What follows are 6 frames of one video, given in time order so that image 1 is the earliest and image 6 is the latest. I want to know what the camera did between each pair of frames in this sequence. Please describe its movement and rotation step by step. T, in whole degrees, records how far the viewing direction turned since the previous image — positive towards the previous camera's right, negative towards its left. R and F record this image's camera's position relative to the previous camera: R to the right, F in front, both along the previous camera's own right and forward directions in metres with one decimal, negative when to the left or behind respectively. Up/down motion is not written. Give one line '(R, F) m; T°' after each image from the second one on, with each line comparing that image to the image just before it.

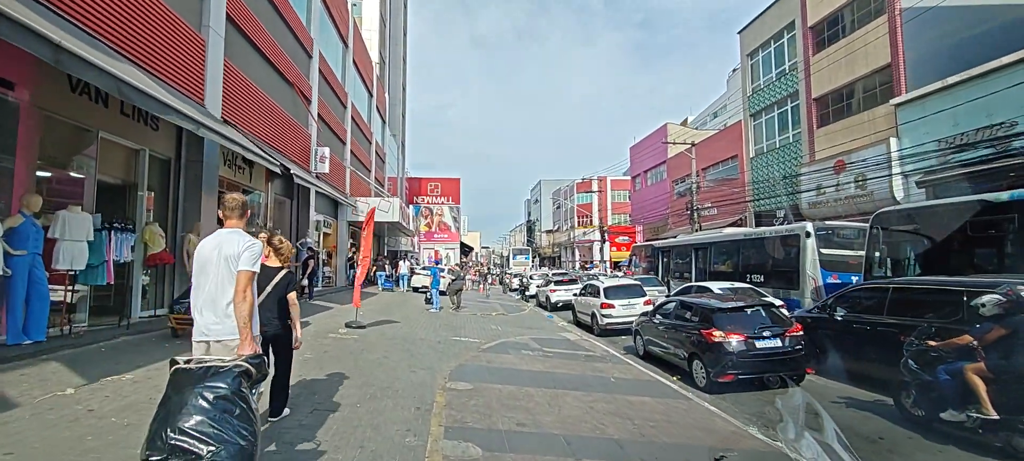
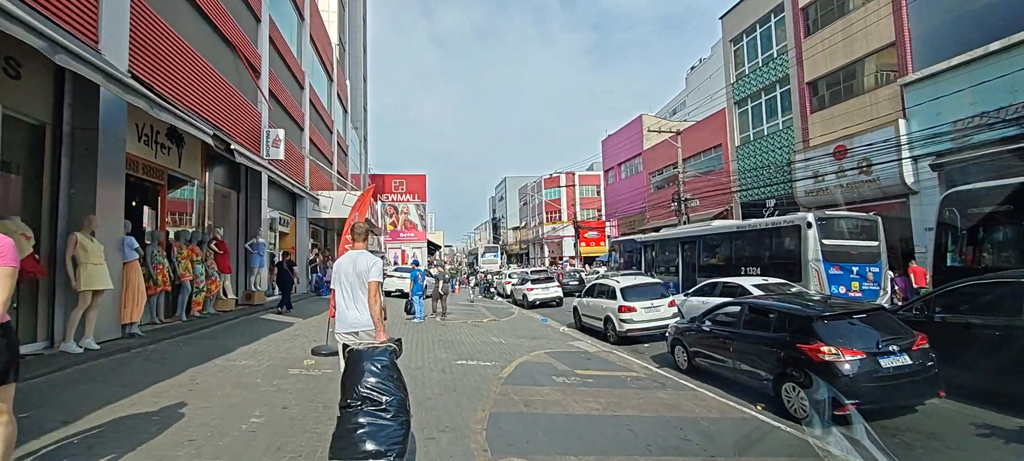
(-0.9, +2.6) m; +4°
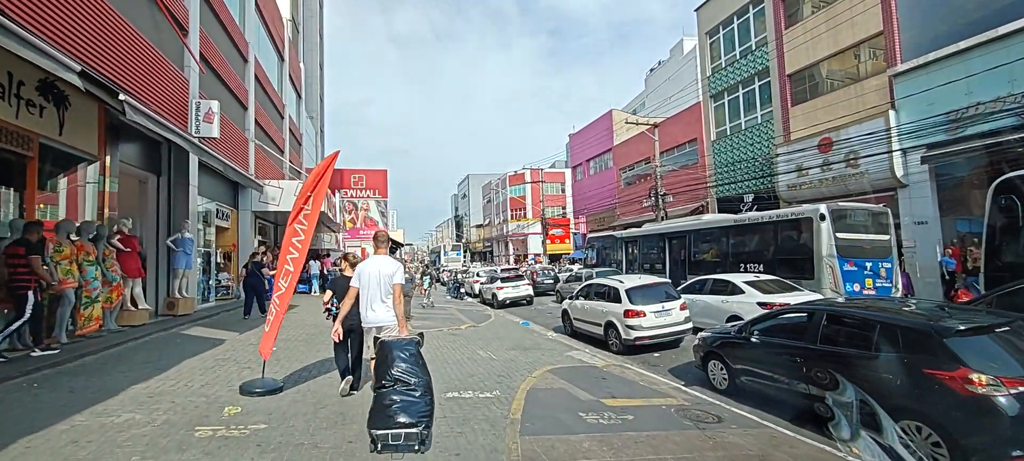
(-0.5, +2.2) m; +4°
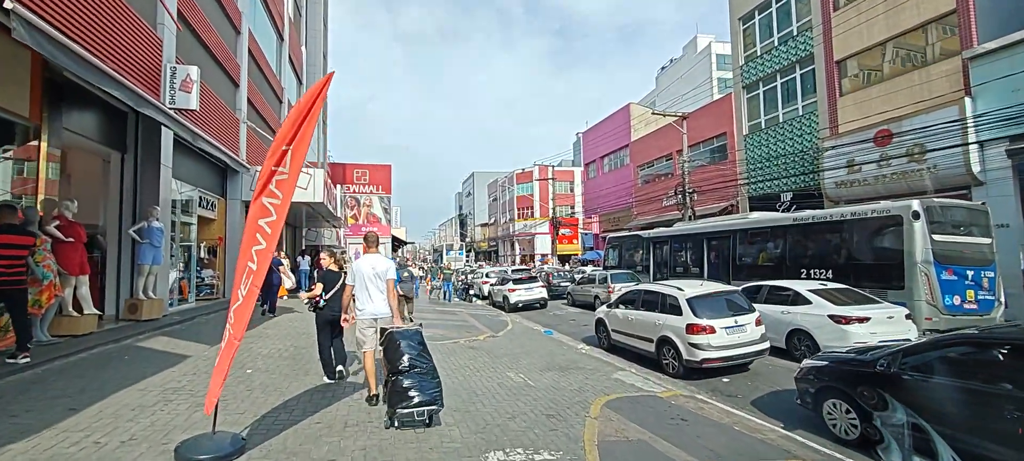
(-0.6, +2.1) m; 0°
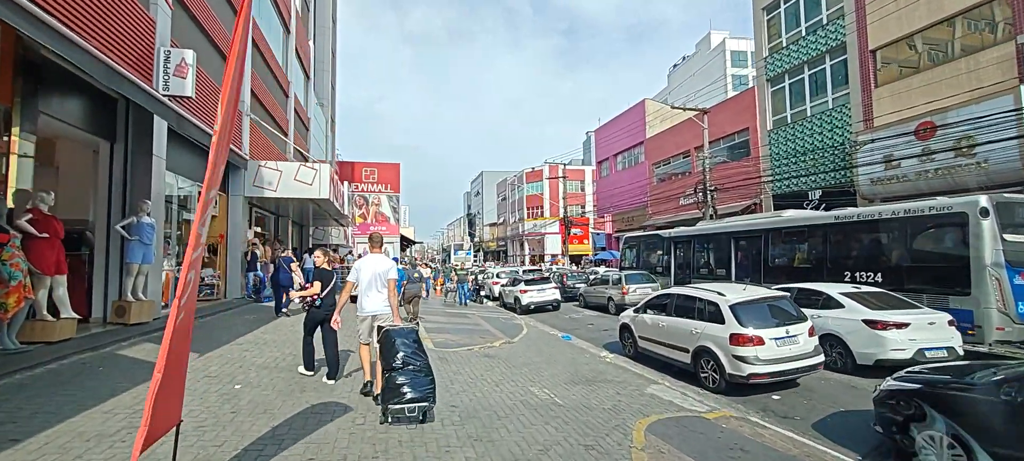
(-0.2, +1.0) m; -1°
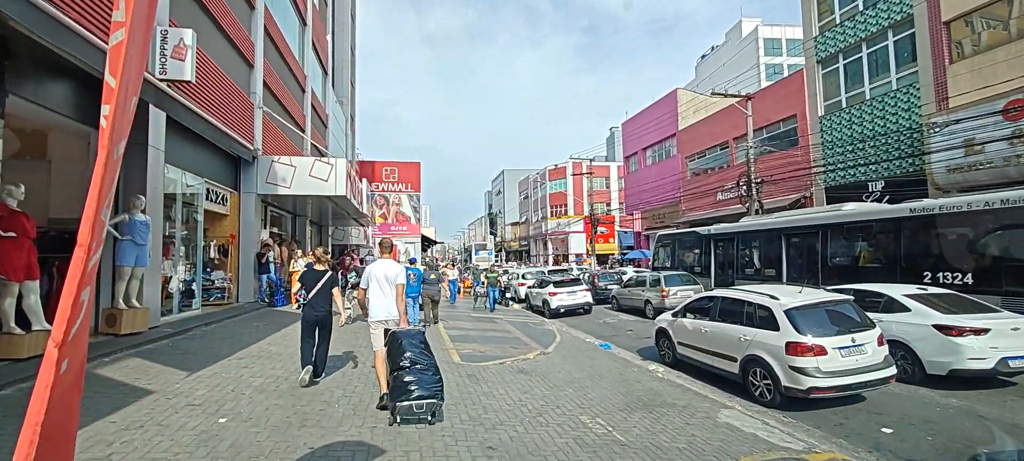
(-0.3, +1.4) m; -2°
